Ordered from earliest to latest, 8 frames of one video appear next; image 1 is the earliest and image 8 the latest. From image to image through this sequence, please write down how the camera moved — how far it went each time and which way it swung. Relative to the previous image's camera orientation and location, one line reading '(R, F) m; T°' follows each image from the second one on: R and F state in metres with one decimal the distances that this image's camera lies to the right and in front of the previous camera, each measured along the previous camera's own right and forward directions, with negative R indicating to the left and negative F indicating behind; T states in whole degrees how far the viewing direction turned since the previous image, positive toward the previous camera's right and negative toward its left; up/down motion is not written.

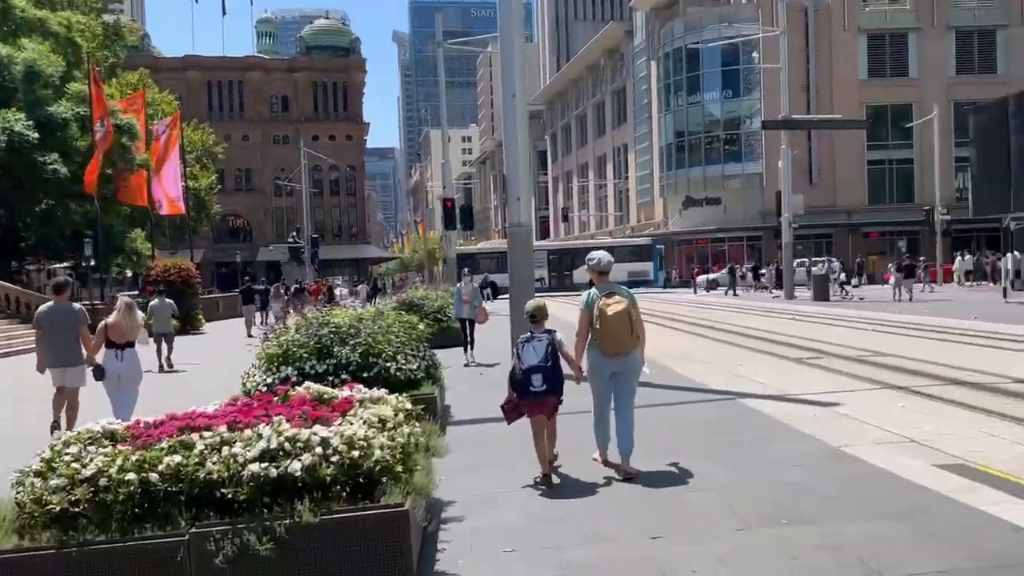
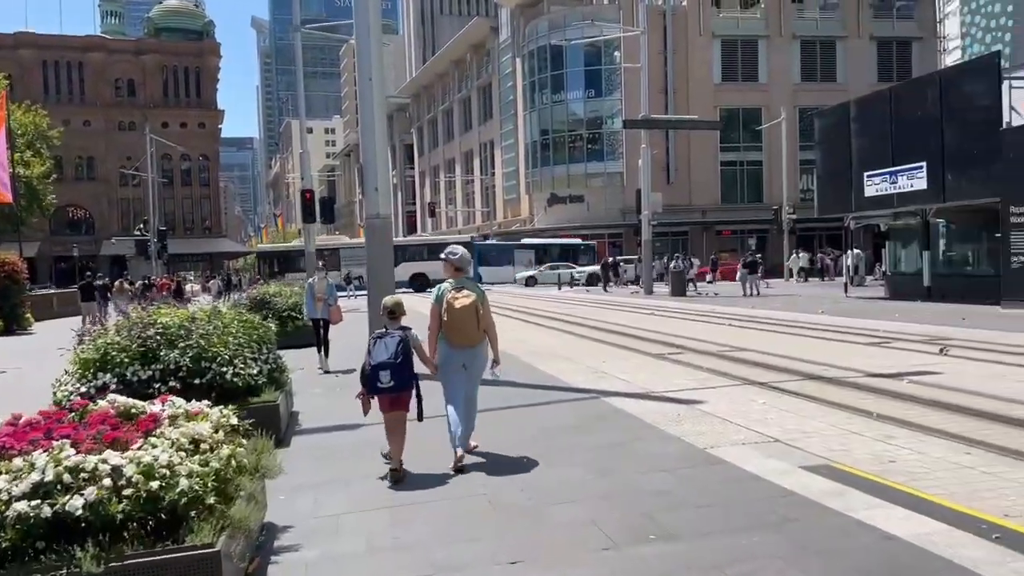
(+0.1, +0.5) m; +9°
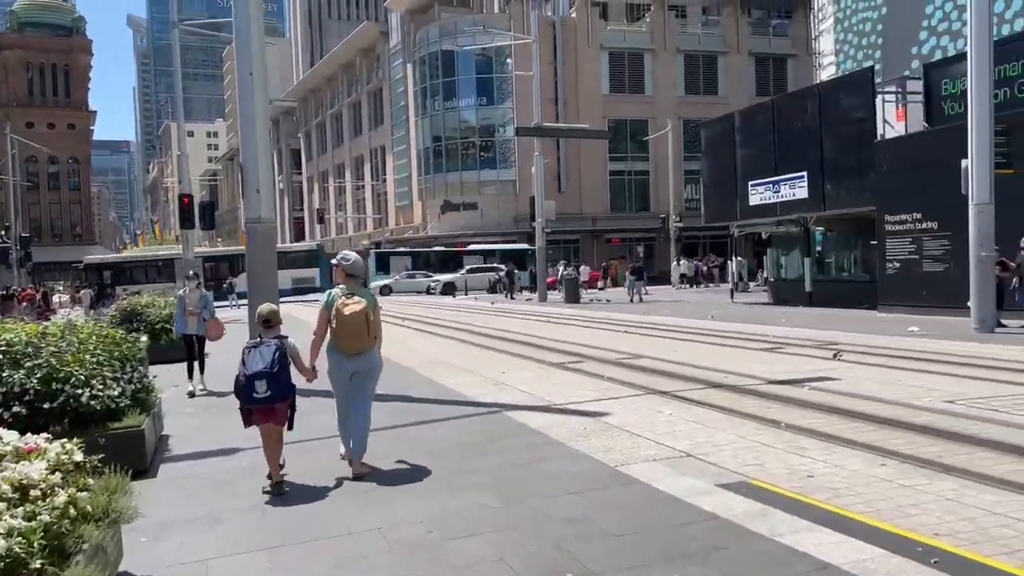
(0.0, +0.5) m; +7°
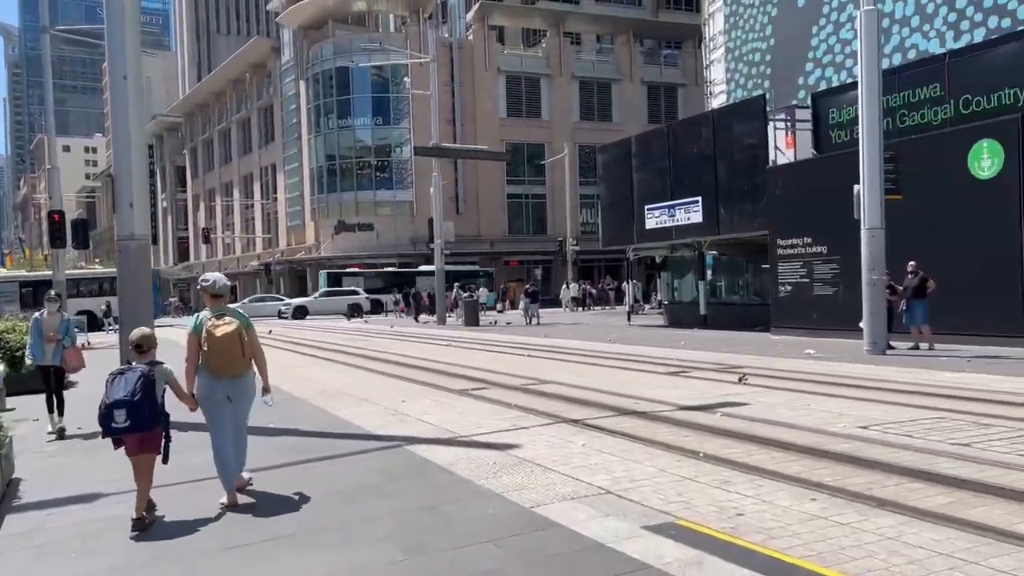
(-0.1, +0.5) m; +7°
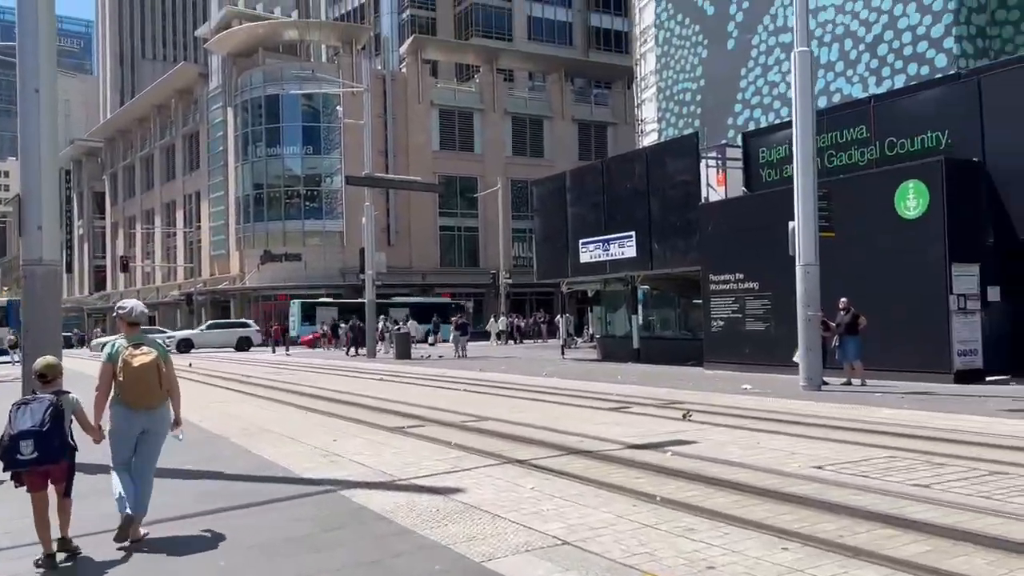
(-0.1, +0.4) m; +5°
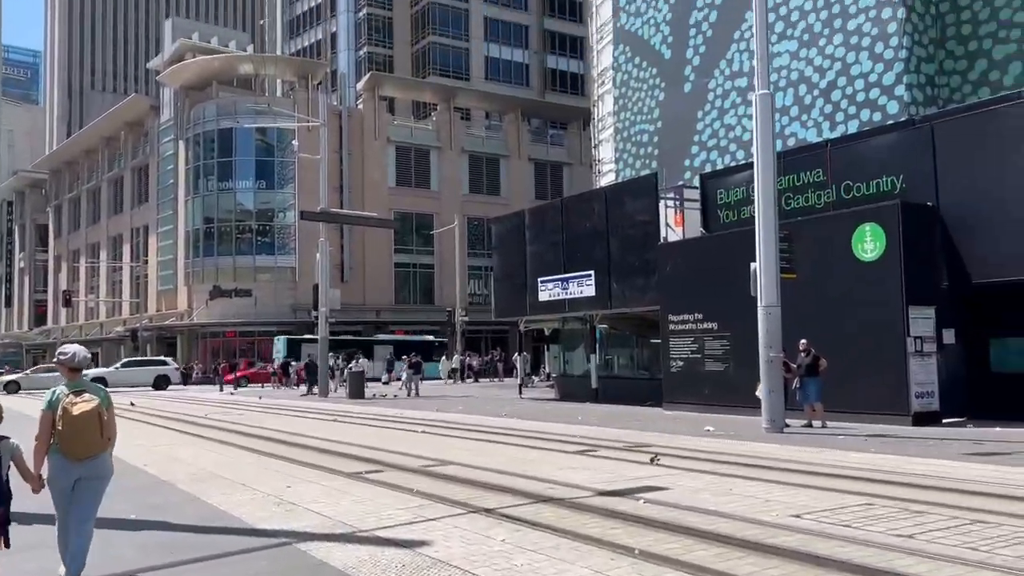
(-0.1, +0.3) m; +3°
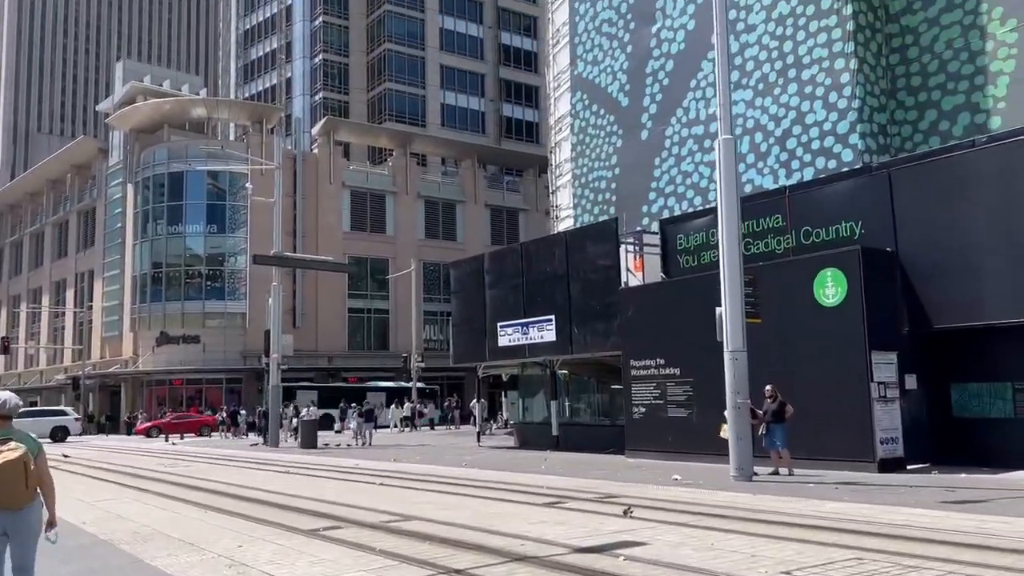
(-0.2, +0.4) m; +3°
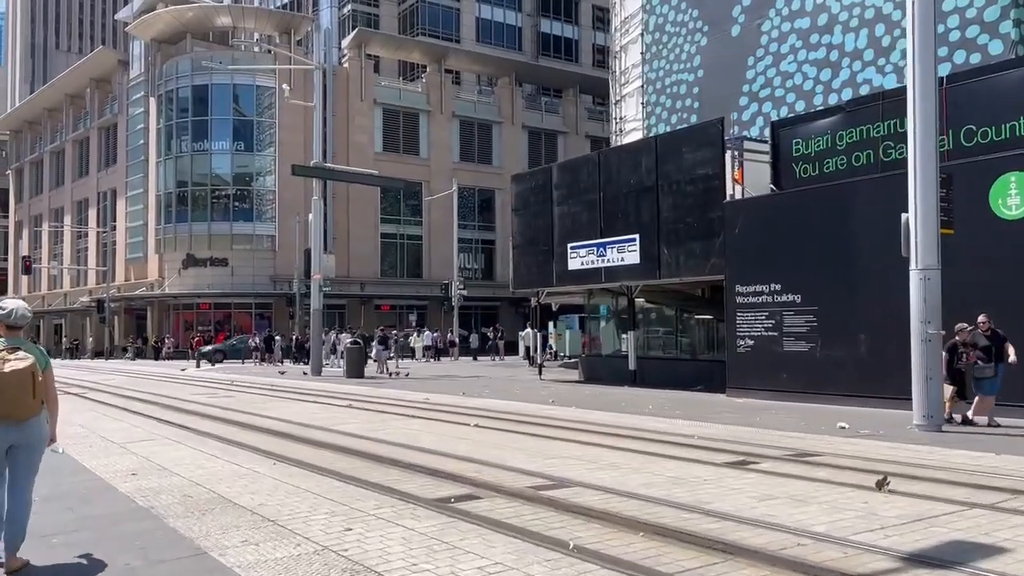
(-1.6, +3.1) m; -1°
